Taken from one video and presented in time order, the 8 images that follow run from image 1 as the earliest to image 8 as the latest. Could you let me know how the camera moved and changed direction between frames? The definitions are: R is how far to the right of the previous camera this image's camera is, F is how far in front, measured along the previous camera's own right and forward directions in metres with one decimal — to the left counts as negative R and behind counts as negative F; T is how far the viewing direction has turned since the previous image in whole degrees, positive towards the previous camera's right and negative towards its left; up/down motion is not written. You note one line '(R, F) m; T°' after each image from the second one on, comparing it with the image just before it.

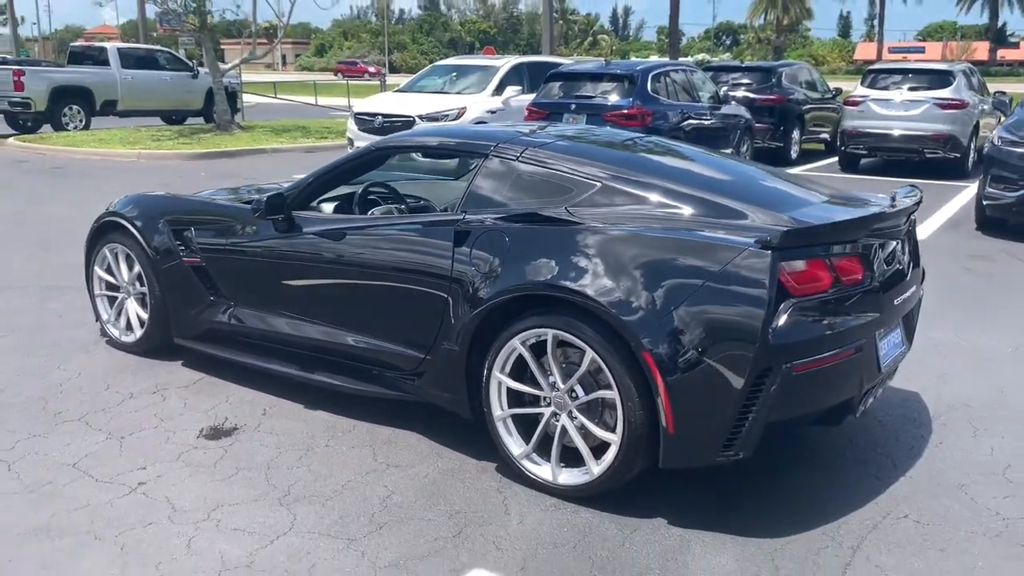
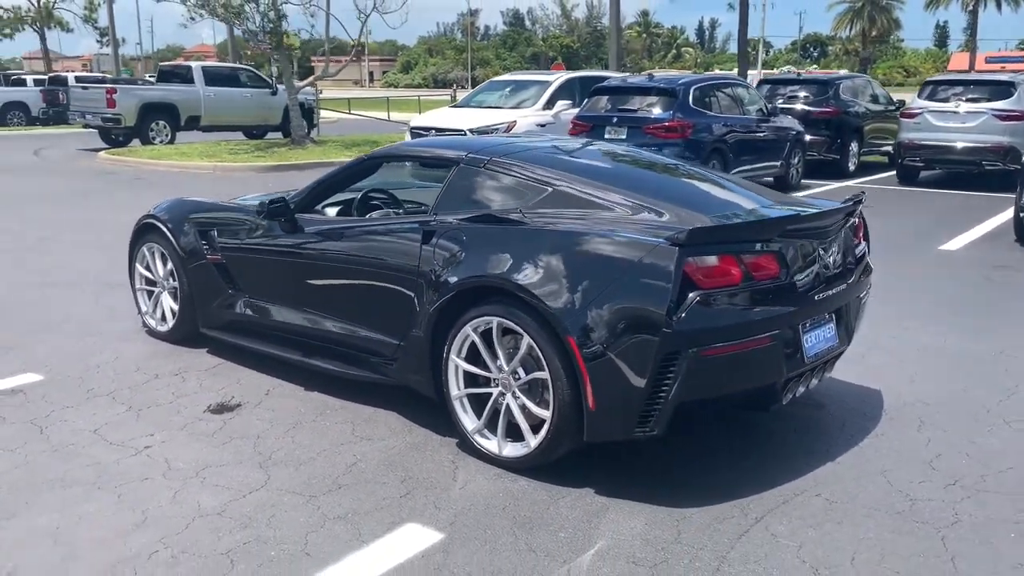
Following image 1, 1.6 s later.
(+0.7, -0.5) m; -5°
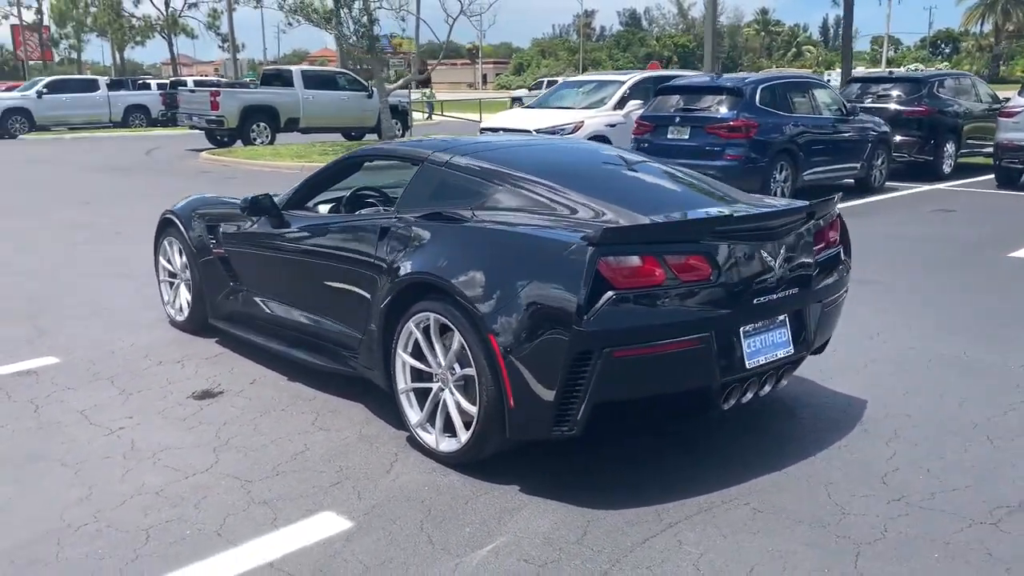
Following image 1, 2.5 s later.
(+0.9, 0.0) m; -7°
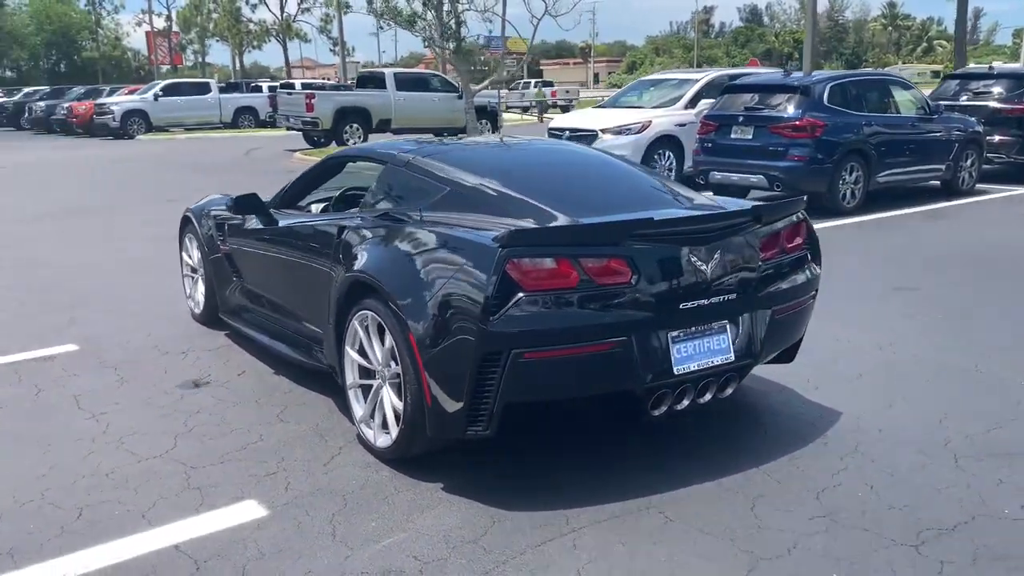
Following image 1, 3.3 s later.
(+0.9, 0.0) m; -7°
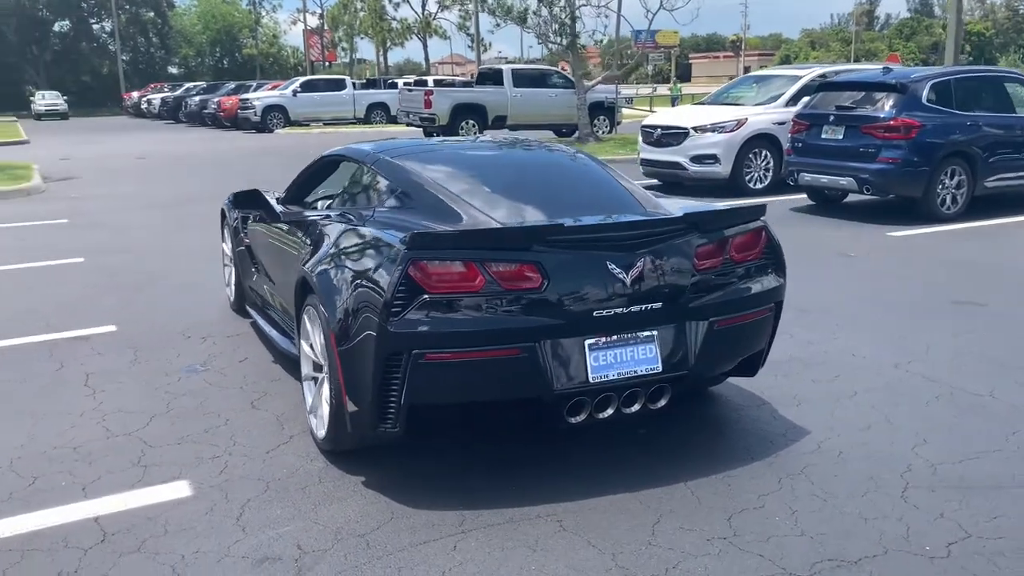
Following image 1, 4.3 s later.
(+1.1, +0.1) m; -9°
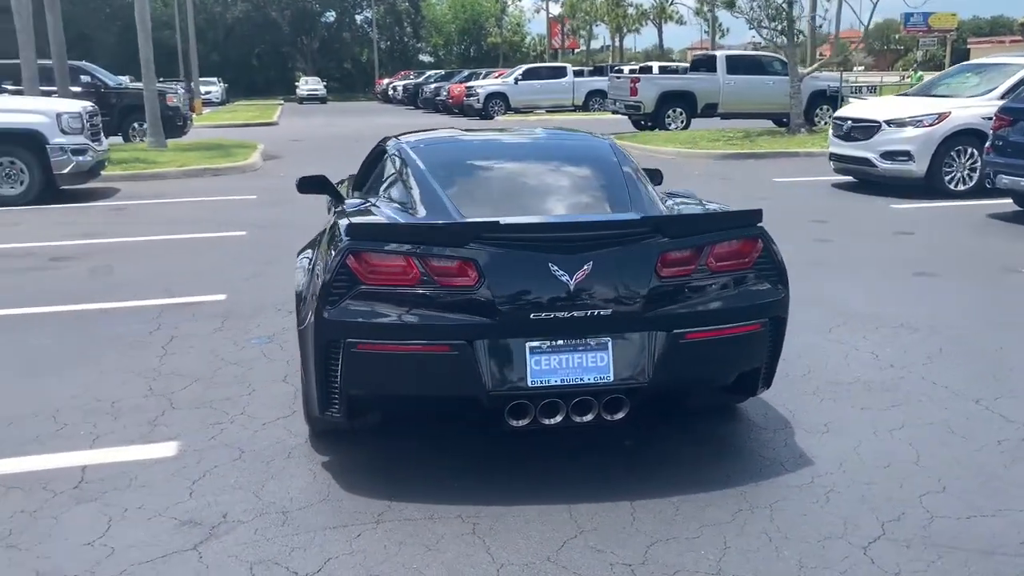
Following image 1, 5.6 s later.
(+1.4, +0.3) m; -15°
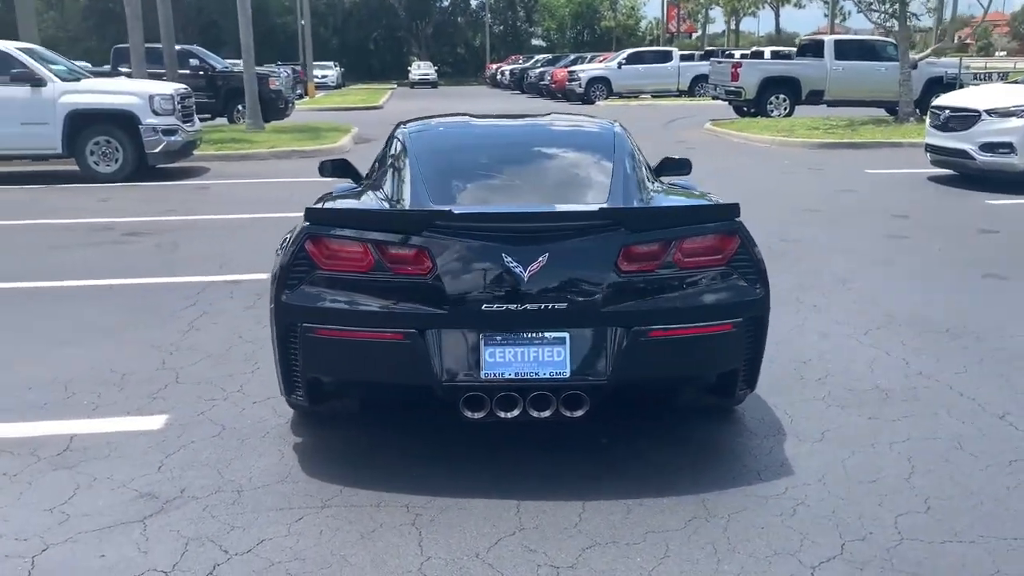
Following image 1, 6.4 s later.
(+0.7, +0.1) m; -7°
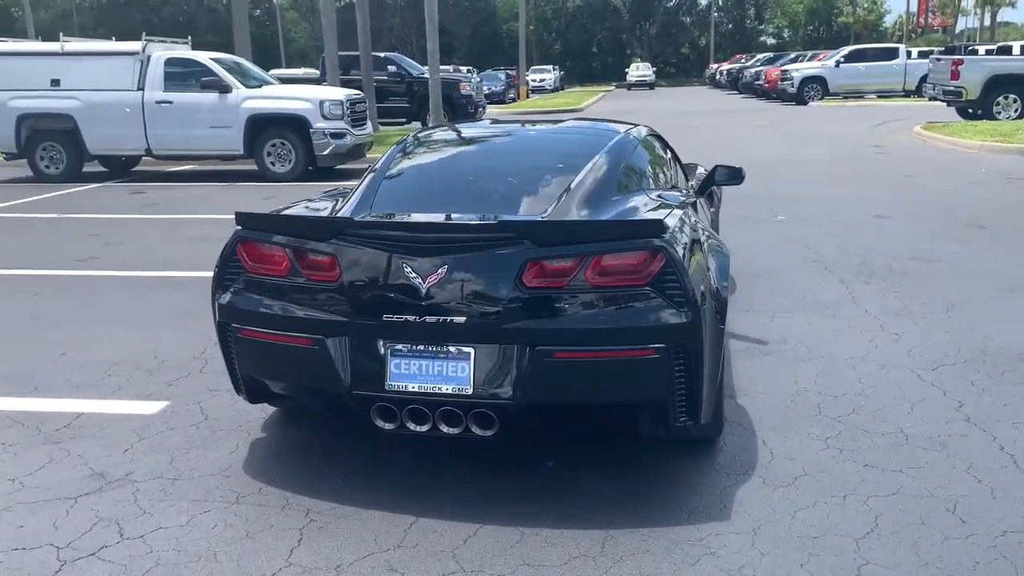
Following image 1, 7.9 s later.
(+1.4, +0.3) m; -15°
